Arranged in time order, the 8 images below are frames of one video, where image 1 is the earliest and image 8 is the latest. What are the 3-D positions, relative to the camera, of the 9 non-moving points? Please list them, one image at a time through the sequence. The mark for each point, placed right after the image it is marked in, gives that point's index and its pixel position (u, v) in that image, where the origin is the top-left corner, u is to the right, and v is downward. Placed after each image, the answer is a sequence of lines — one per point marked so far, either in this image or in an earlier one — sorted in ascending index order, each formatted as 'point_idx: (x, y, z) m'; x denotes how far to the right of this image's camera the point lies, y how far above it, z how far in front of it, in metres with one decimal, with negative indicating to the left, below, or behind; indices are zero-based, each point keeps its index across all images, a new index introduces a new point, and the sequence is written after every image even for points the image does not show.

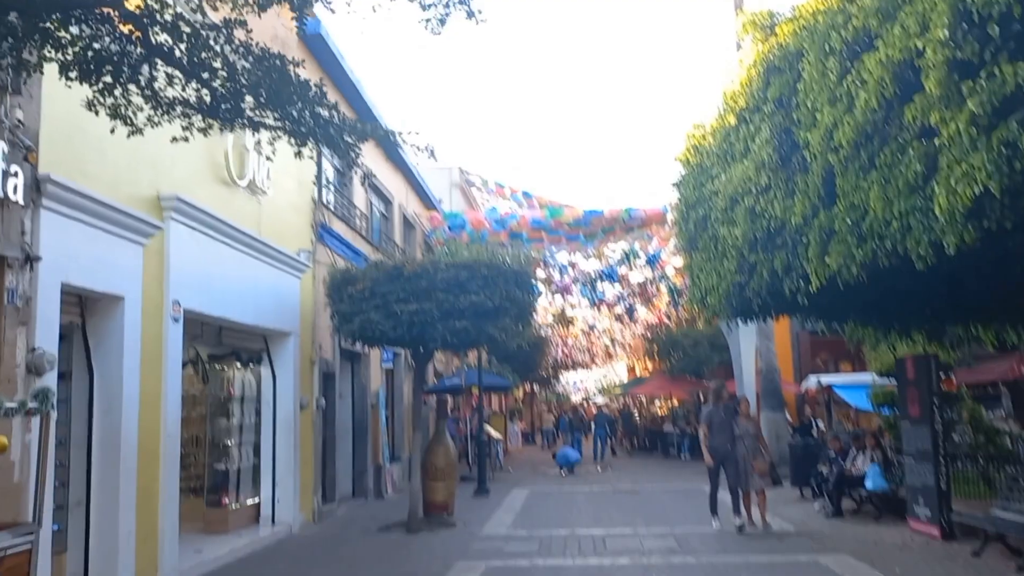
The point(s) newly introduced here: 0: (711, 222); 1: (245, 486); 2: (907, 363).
0: (+2.7, +0.9, +12.1) m
1: (-3.9, -2.9, +12.9) m
2: (+5.0, -0.9, +11.1) m
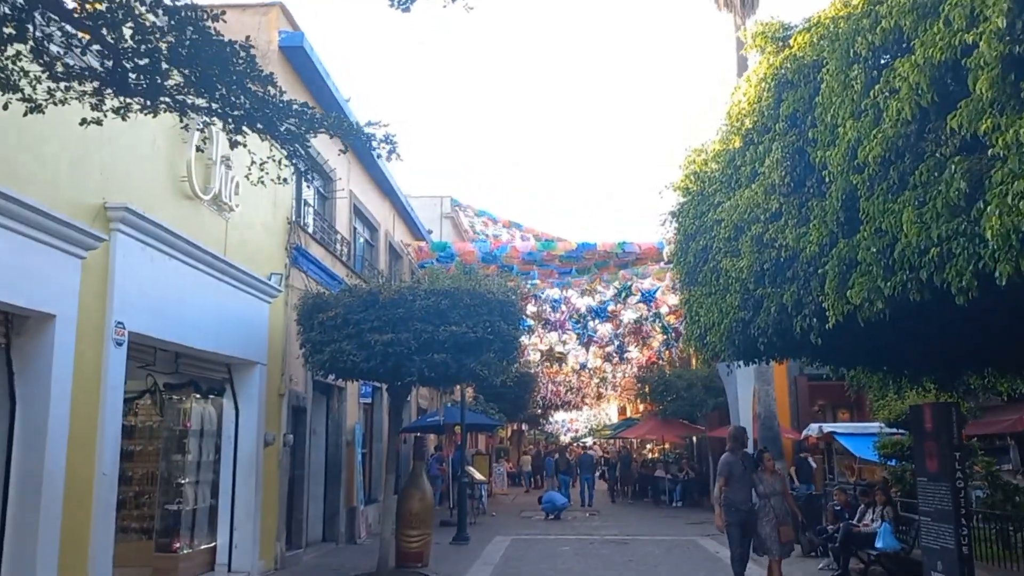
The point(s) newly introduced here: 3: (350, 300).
0: (+2.6, +0.4, +11.3) m
1: (-4.2, -3.2, +11.8) m
2: (+4.8, -1.4, +10.2) m
3: (-2.2, -0.2, +11.5) m
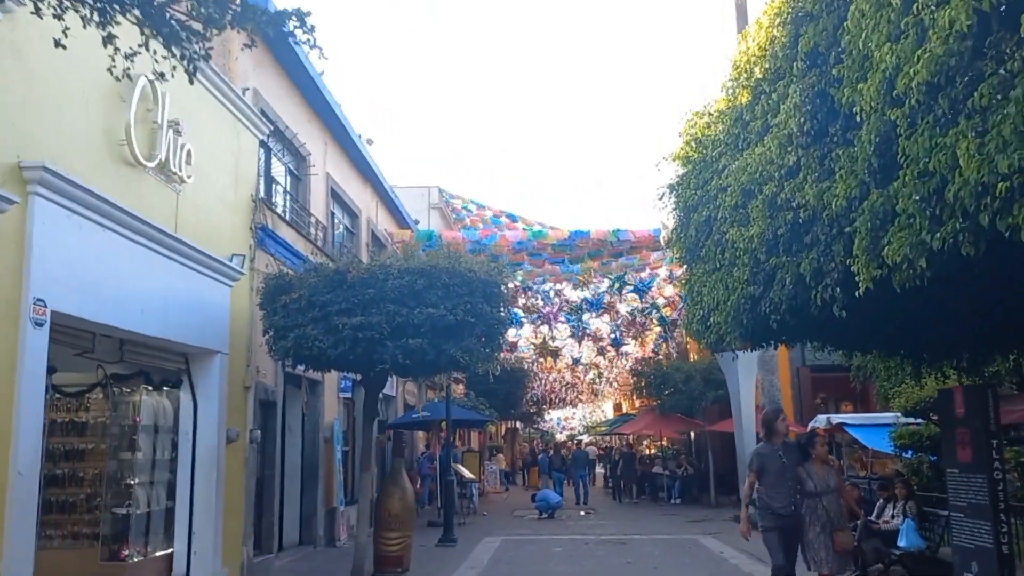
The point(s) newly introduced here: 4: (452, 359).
0: (+2.4, +0.7, +10.2) m
1: (-4.3, -3.0, +10.7) m
2: (+4.6, -1.1, +9.2) m
3: (-2.3, +0.1, +10.4) m
4: (-0.7, -0.8, +10.3) m
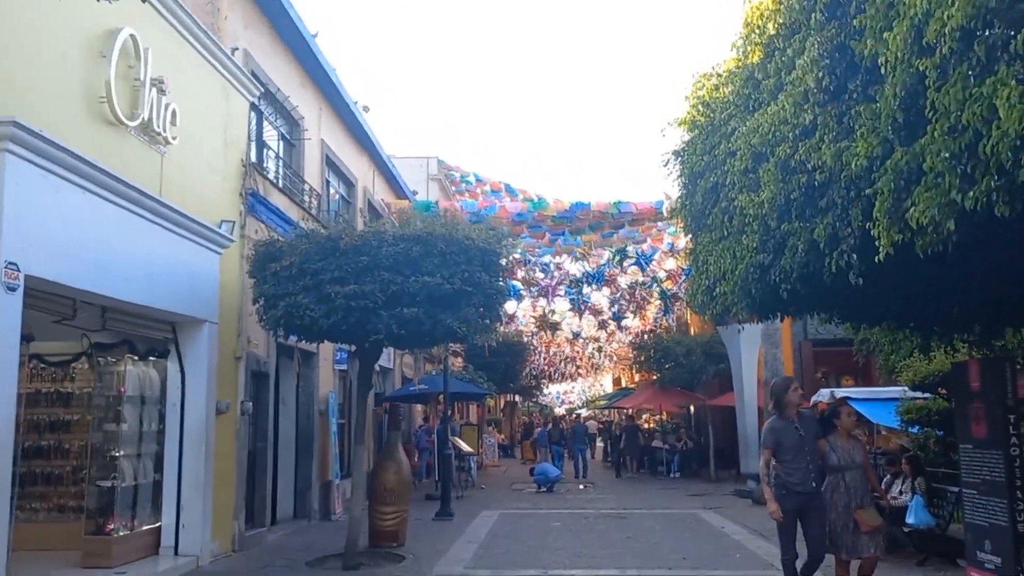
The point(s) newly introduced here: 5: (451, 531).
0: (+2.4, +1.1, +9.8) m
1: (-4.4, -2.6, +10.4) m
2: (+4.6, -0.8, +8.8) m
3: (-2.4, +0.5, +10.0) m
4: (-0.7, -0.5, +9.9) m
5: (-0.9, -3.8, +13.7) m
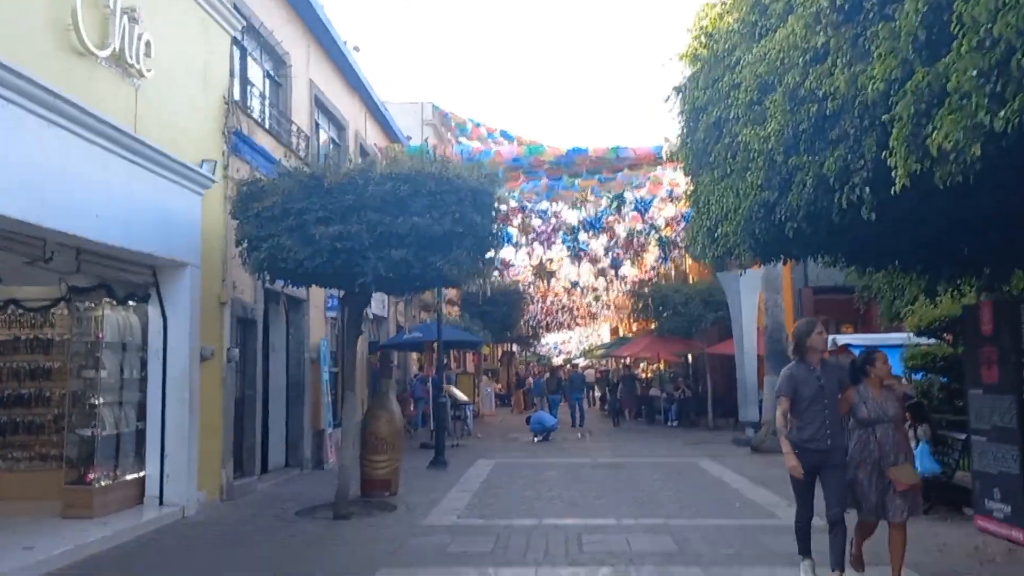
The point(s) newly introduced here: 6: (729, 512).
0: (+2.3, +1.7, +9.3) m
1: (-4.4, -1.9, +10.1) m
2: (+4.5, -0.2, +8.4) m
3: (-2.4, +1.1, +9.5) m
4: (-0.8, +0.2, +9.5) m
5: (-1.0, -2.9, +13.5) m
6: (+2.5, -2.6, +10.2) m
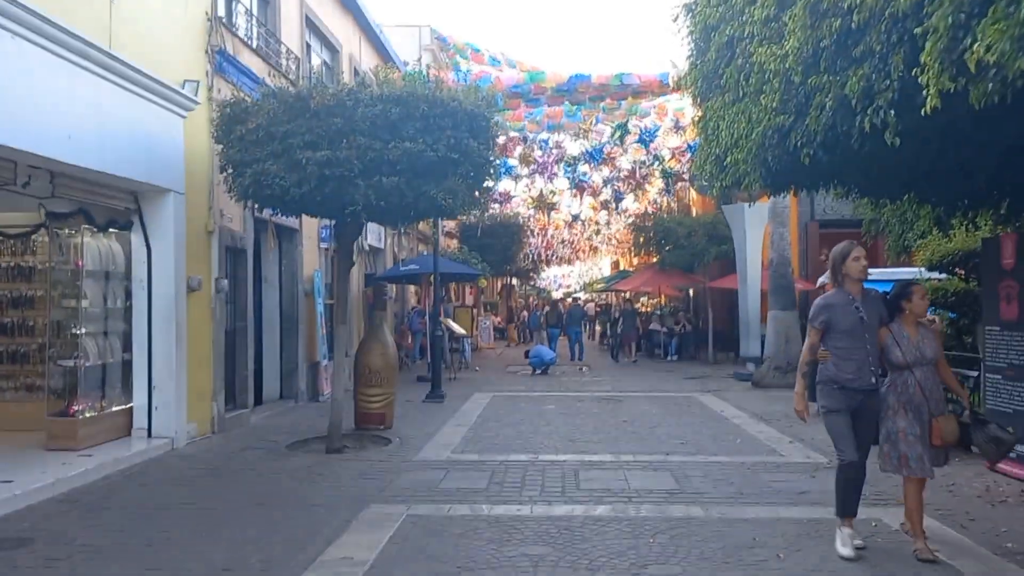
0: (+2.3, +2.4, +8.8) m
1: (-4.5, -1.1, +9.9) m
2: (+4.5, +0.4, +8.0) m
3: (-2.5, +1.9, +9.0) m
4: (-0.8, +0.9, +9.1) m
5: (-1.1, -1.9, +13.2) m
6: (+2.5, -1.8, +10.0) m
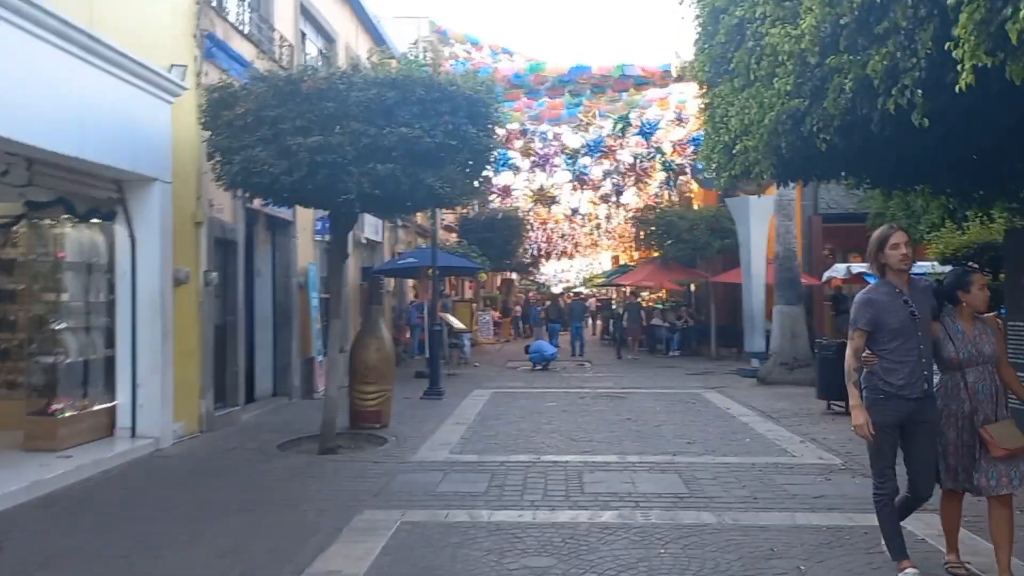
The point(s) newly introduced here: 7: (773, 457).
0: (+2.3, +2.5, +8.3) m
1: (-4.5, -1.0, +9.5) m
2: (+4.5, +0.5, +7.6) m
3: (-2.4, +1.9, +8.6) m
4: (-0.8, +1.0, +8.7) m
5: (-1.1, -1.8, +12.8) m
6: (+2.5, -1.7, +9.6) m
7: (+2.7, -1.7, +9.1) m
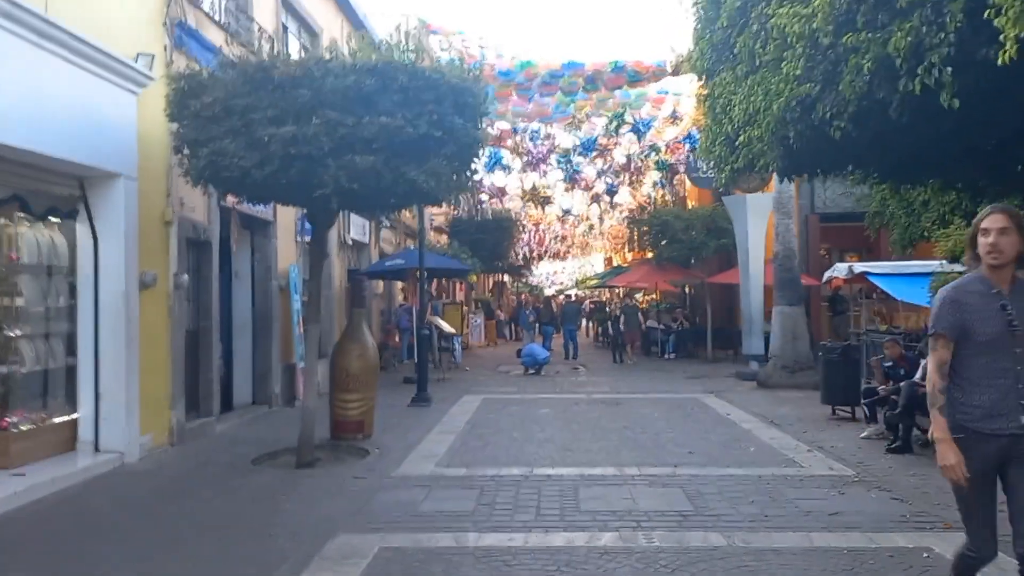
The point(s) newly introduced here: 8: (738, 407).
0: (+2.2, +2.5, +7.8) m
1: (-4.6, -1.1, +8.8) m
2: (+4.4, +0.5, +7.1) m
3: (-2.6, +1.9, +8.0) m
4: (-0.9, +1.0, +8.1) m
5: (-1.2, -1.8, +12.2) m
6: (+2.4, -1.7, +9.0) m
7: (+2.6, -1.7, +8.5) m
8: (+3.4, -1.8, +13.2) m
